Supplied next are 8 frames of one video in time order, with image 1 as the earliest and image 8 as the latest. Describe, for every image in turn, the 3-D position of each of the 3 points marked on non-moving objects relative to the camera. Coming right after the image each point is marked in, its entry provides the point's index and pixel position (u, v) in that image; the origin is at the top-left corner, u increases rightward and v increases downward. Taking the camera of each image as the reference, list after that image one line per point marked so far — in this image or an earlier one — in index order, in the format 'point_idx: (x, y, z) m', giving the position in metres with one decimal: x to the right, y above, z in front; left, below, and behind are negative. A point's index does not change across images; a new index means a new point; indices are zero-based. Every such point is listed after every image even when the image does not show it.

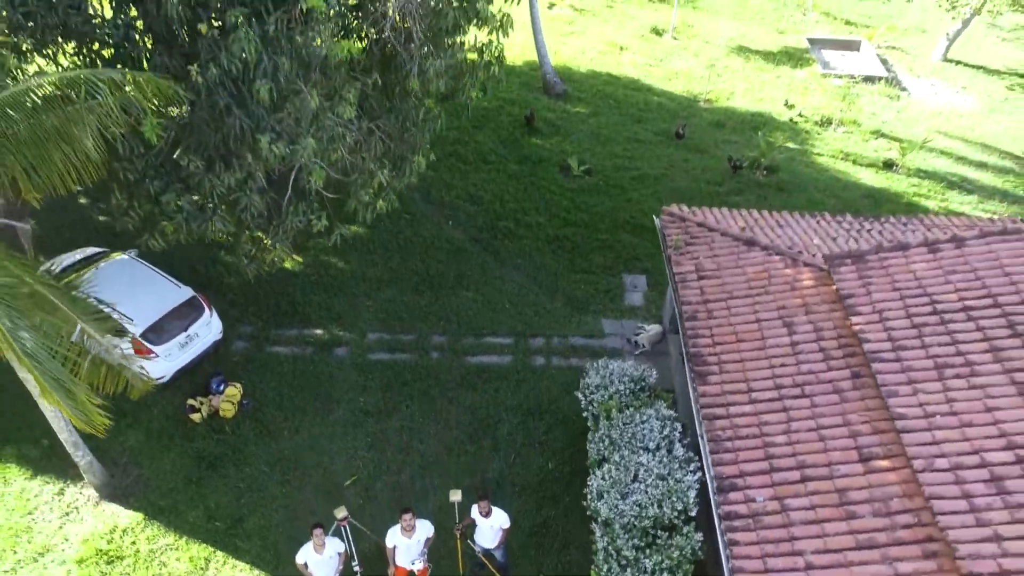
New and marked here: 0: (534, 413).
0: (+0.3, -1.5, +8.7) m
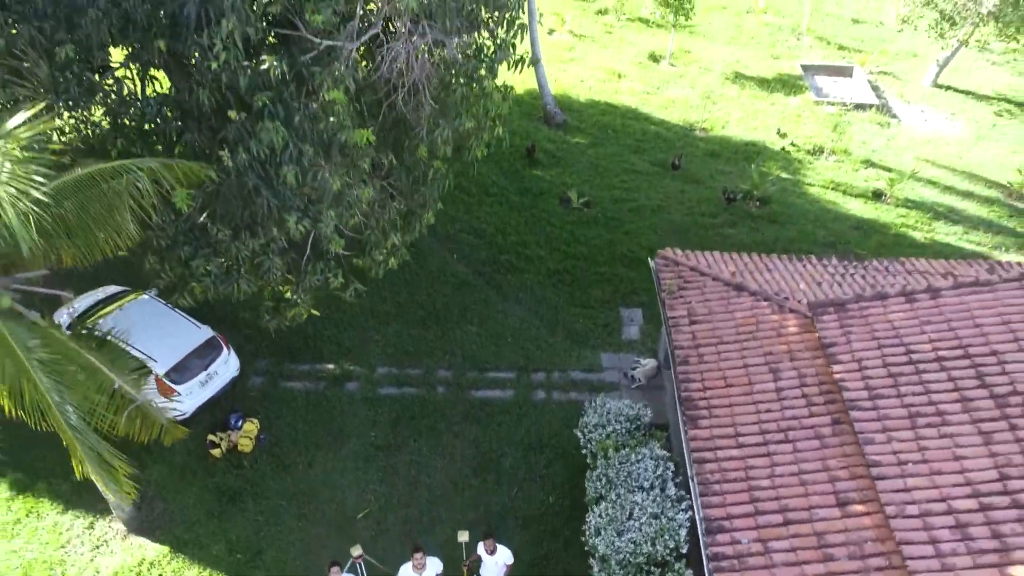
0: (+0.3, -2.0, +9.2) m
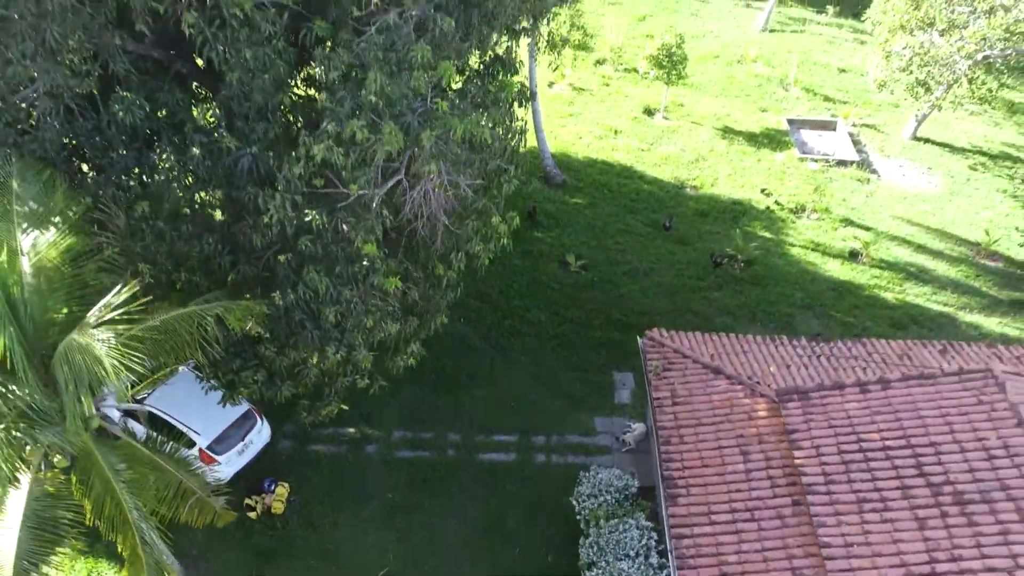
0: (+0.3, -3.2, +10.3) m
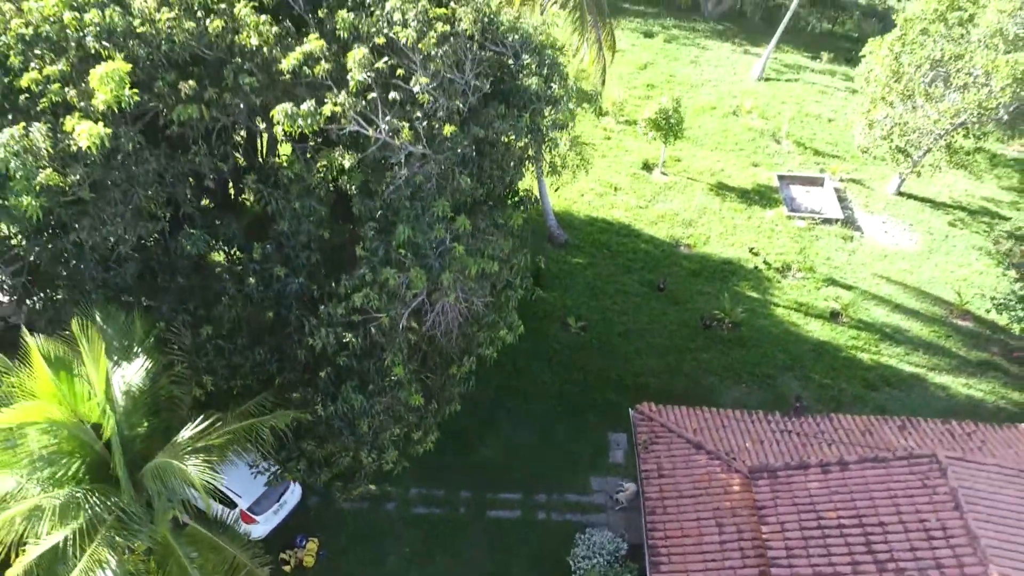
0: (+0.4, -4.4, +11.5) m
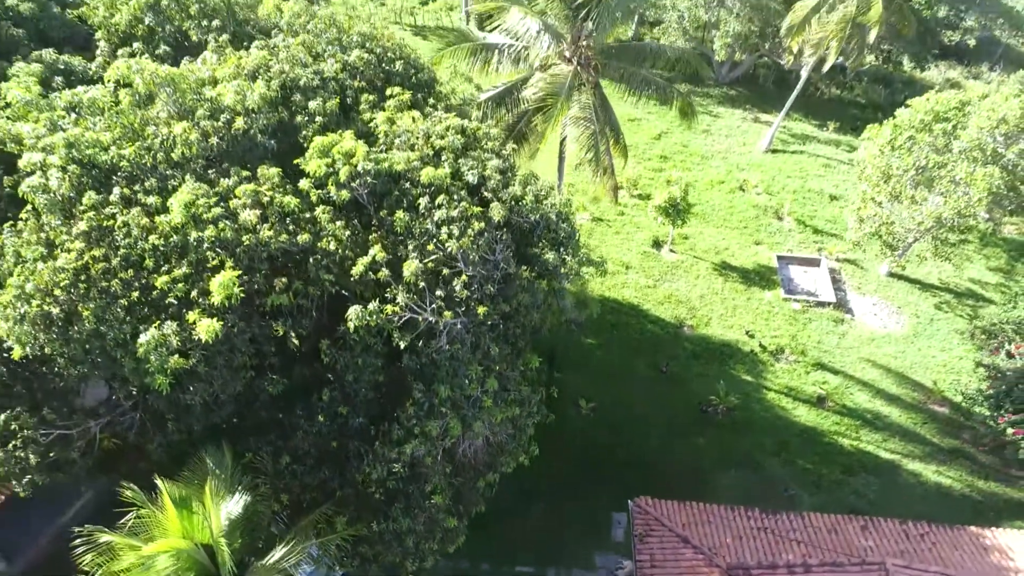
0: (+0.6, -6.5, +13.5) m
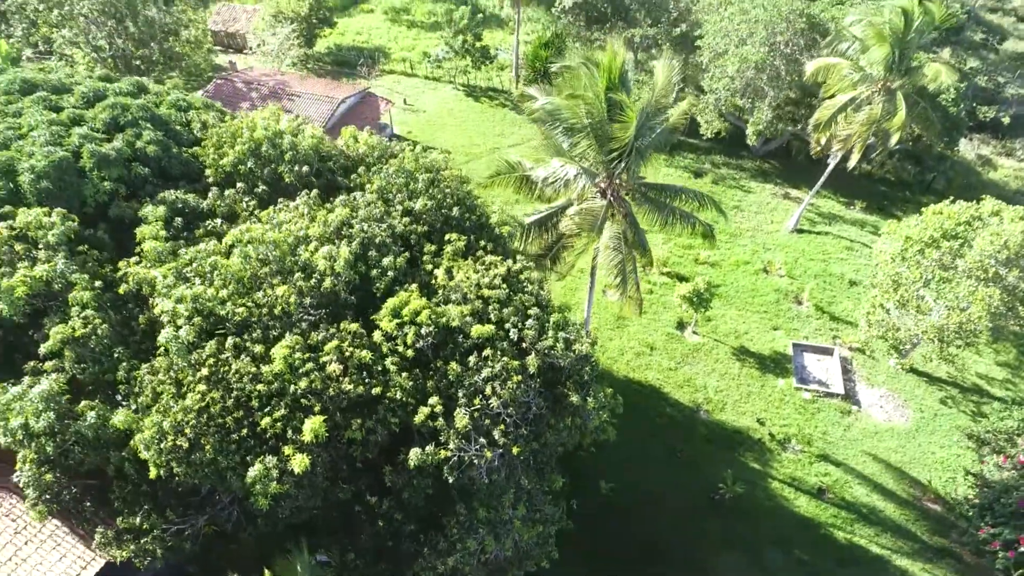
0: (+1.0, -9.0, +15.6) m
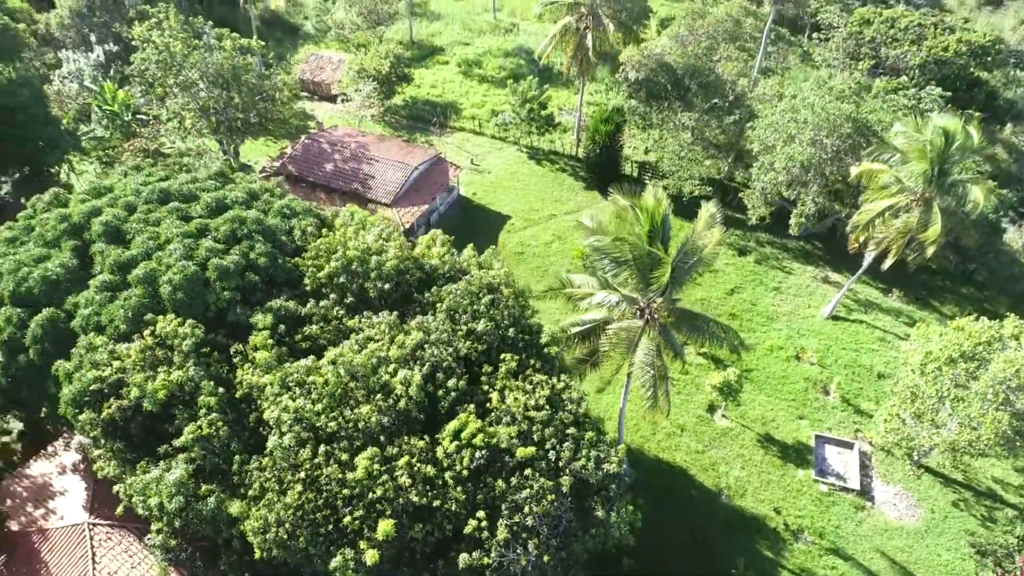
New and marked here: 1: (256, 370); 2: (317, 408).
0: (+1.5, -11.8, +18.0) m
1: (-5.8, -1.9, +16.1) m
2: (-4.2, -2.5, +15.3) m
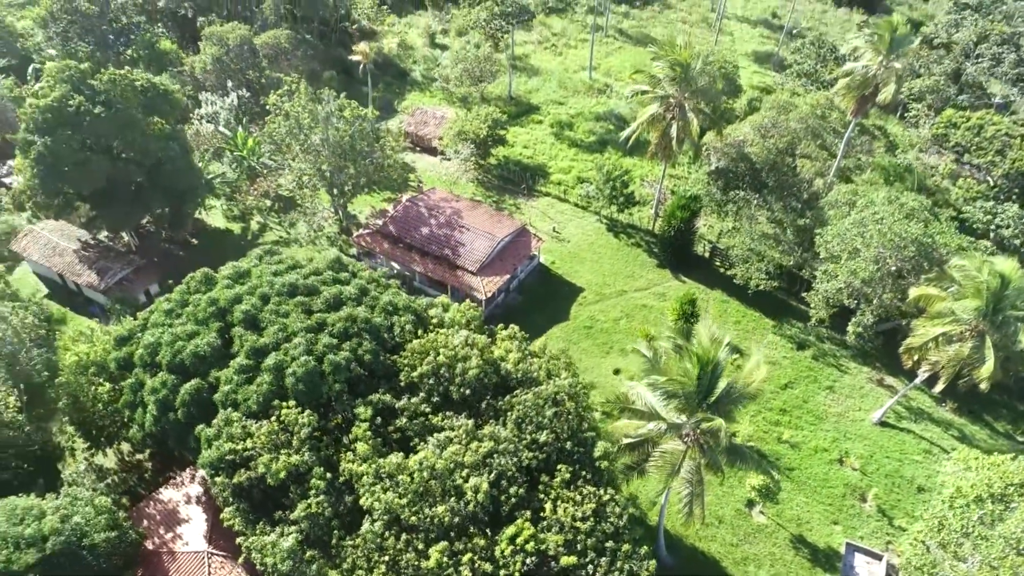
0: (+2.1, -15.3, +20.9) m
1: (-4.3, -4.7, +19.7) m
2: (-2.9, -5.5, +18.7) m
